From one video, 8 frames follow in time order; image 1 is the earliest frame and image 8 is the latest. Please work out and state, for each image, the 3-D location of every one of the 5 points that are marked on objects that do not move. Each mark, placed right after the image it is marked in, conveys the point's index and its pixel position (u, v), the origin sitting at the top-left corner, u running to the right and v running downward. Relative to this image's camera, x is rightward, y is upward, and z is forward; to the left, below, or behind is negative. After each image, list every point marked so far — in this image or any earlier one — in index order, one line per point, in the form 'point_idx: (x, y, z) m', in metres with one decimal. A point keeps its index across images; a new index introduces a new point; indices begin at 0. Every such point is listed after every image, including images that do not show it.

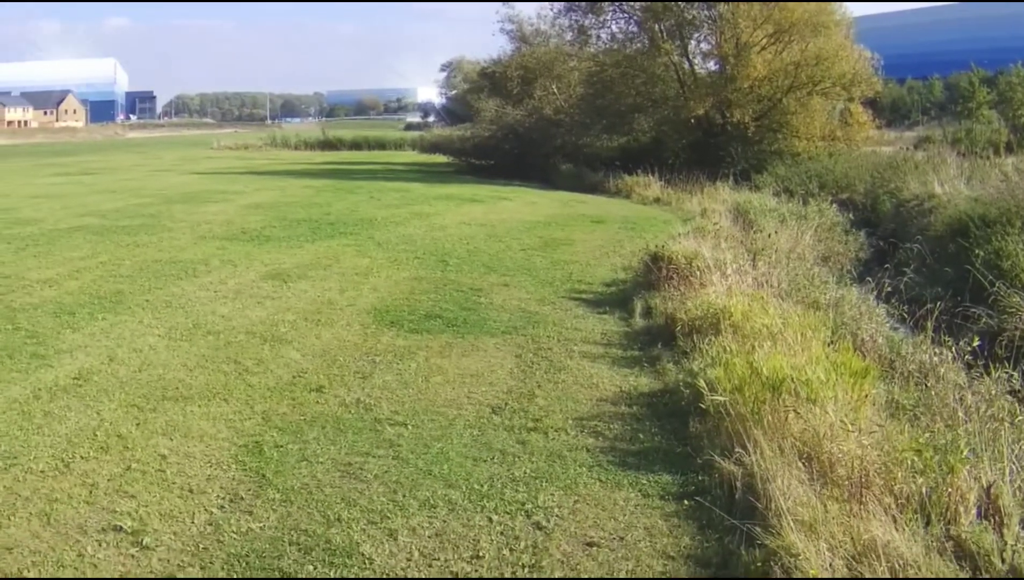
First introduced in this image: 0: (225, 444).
0: (-1.6, -0.8, +5.0) m
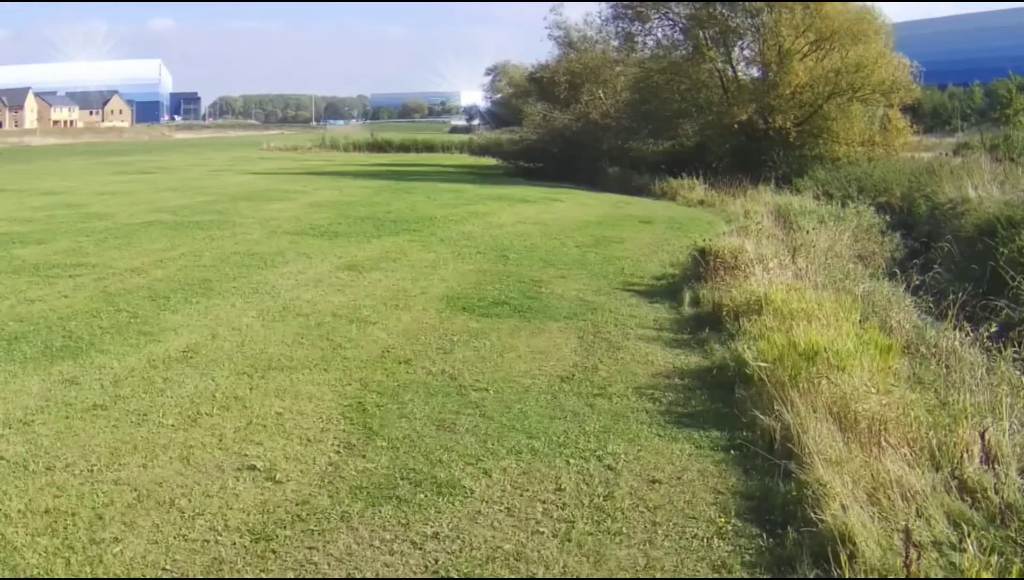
0: (-1.1, -0.7, +5.8) m
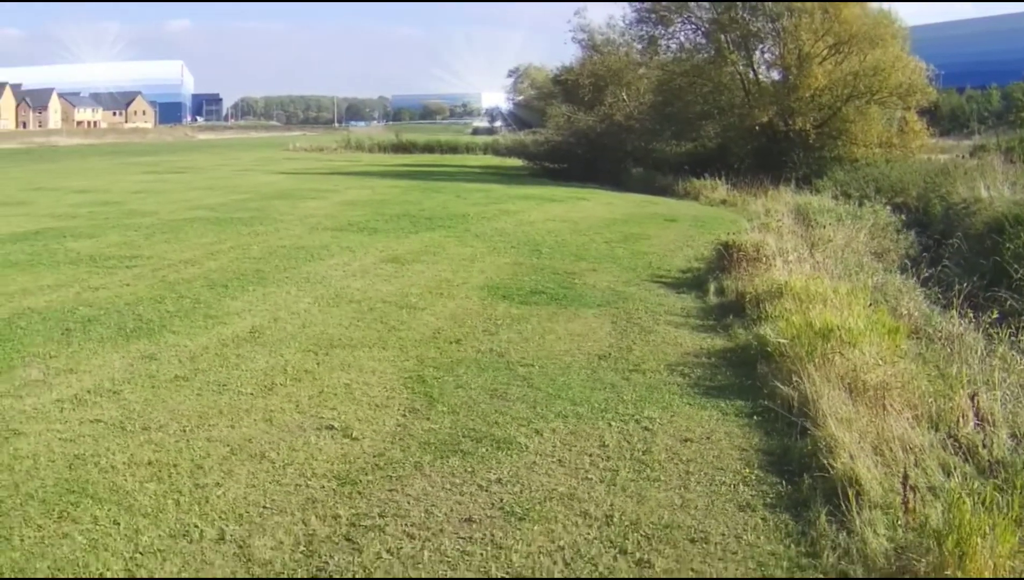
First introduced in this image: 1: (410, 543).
0: (-0.8, -0.6, +6.4) m
1: (-0.4, -1.1, +4.0) m
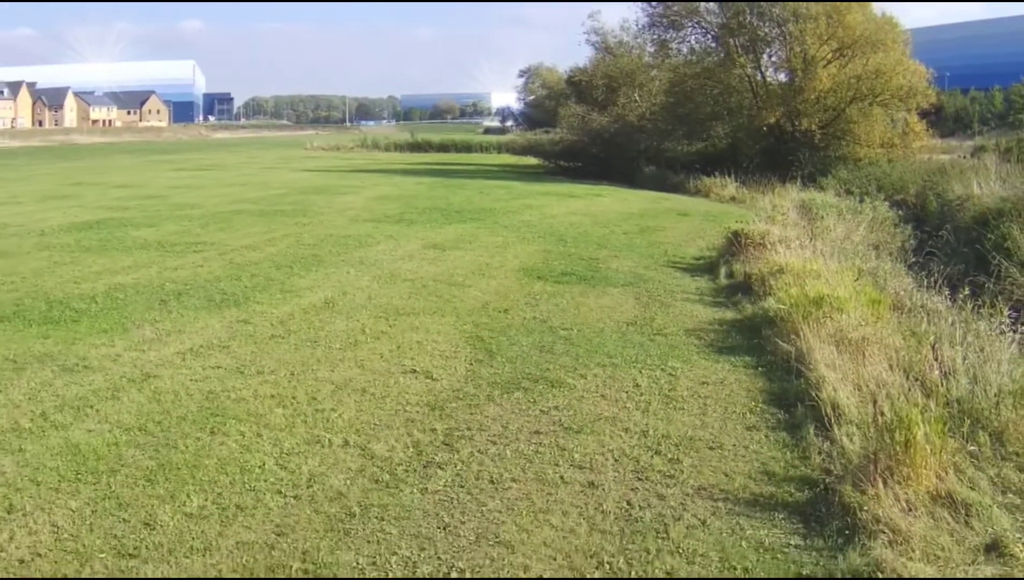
0: (-0.5, -0.4, +7.6) m
1: (-0.1, -0.9, +5.2) m
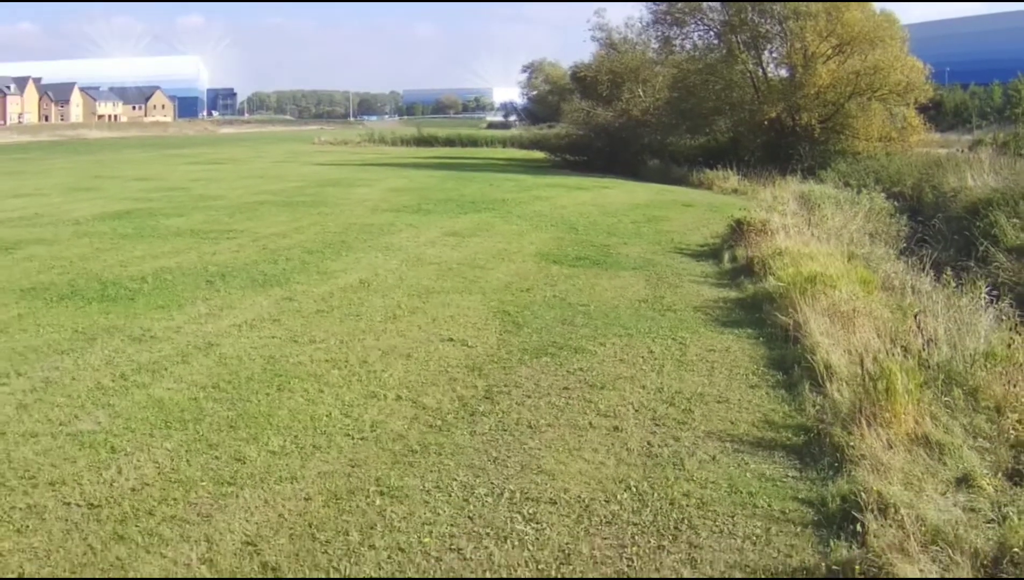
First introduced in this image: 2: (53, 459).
0: (-0.3, -0.2, +8.4) m
1: (+0.1, -0.7, +5.9) m
2: (-2.8, -1.0, +5.5) m
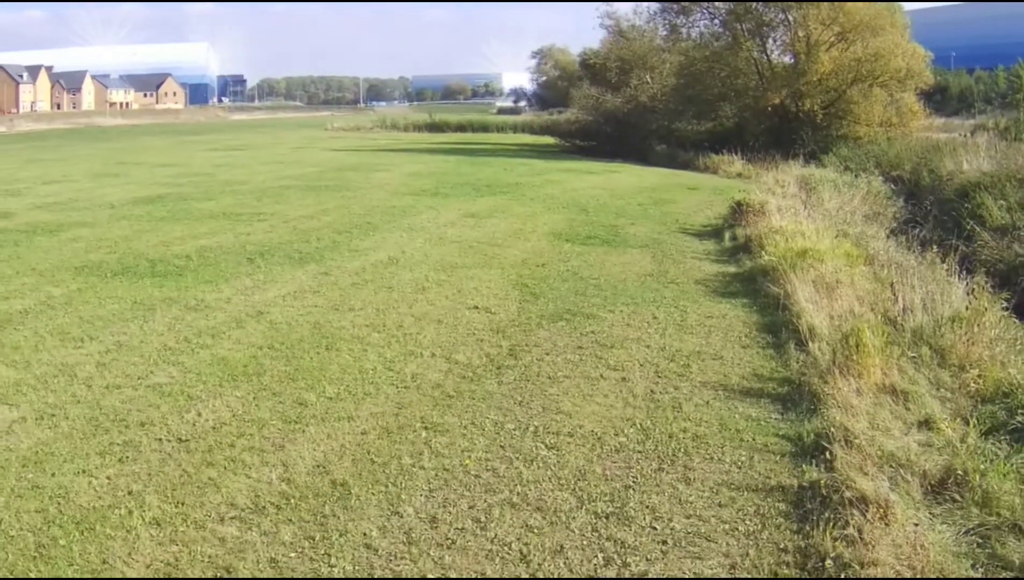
0: (-0.1, +0.1, +9.2) m
1: (+0.3, -0.5, +6.8) m
2: (-2.7, -0.8, +6.3) m
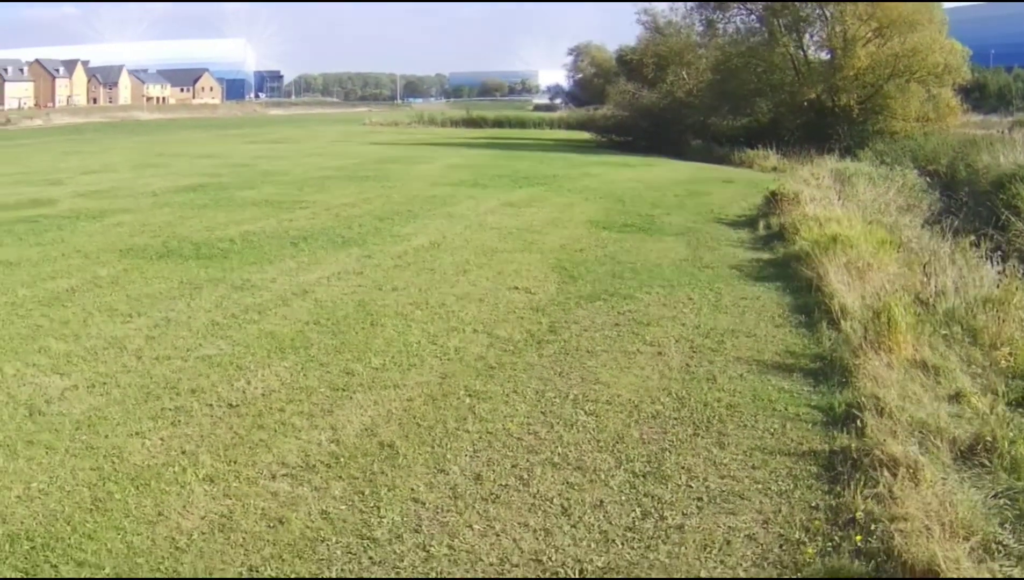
0: (+0.3, +0.3, +9.4) m
1: (+0.6, -0.3, +7.0) m
2: (-2.4, -0.6, +6.6) m
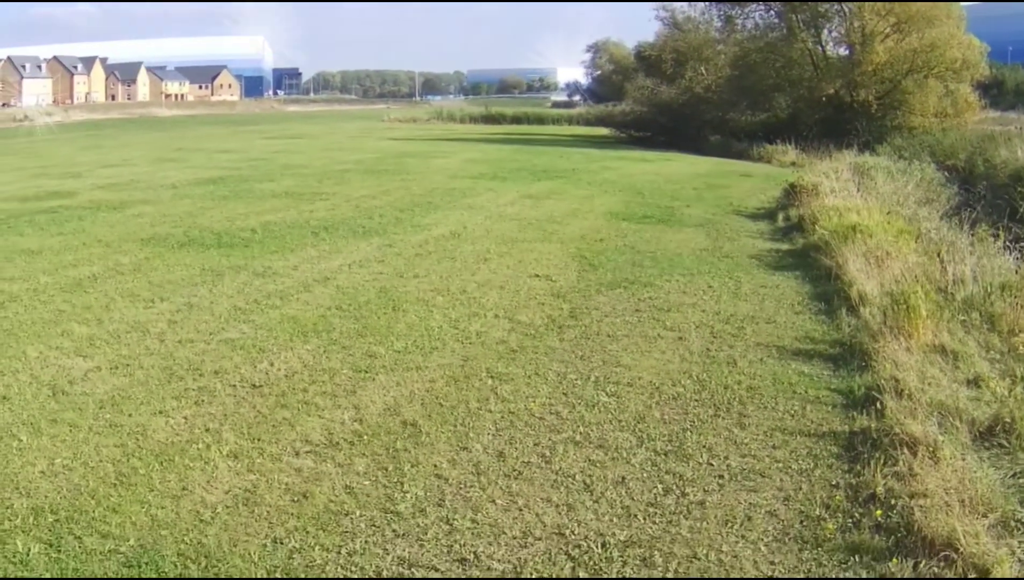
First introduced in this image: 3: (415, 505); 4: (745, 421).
0: (+0.5, +0.4, +9.4) m
1: (+0.7, -0.2, +7.0) m
2: (-2.2, -0.5, +6.7) m
3: (-0.5, -1.1, +4.4) m
4: (+1.3, -0.8, +5.1) m
